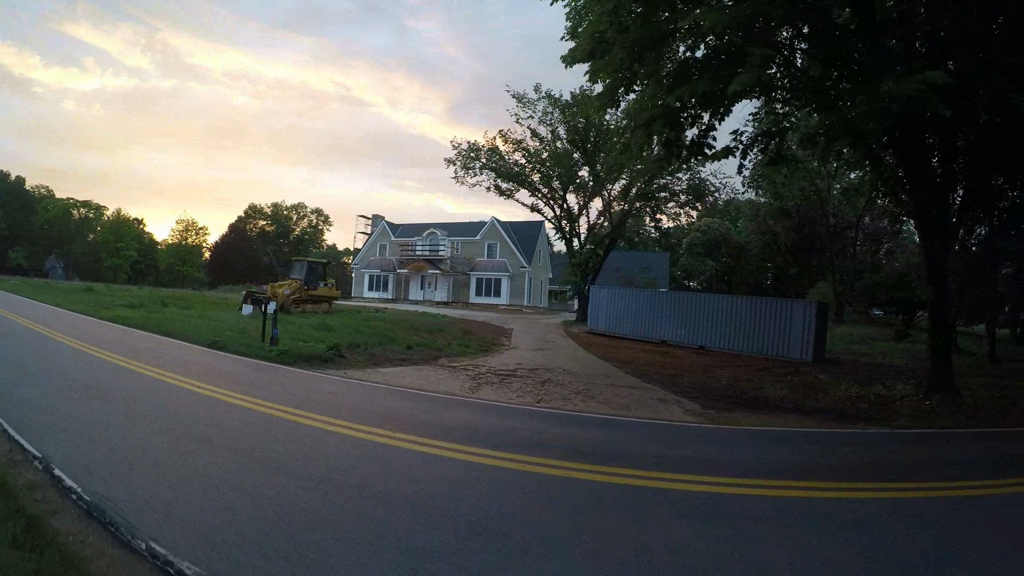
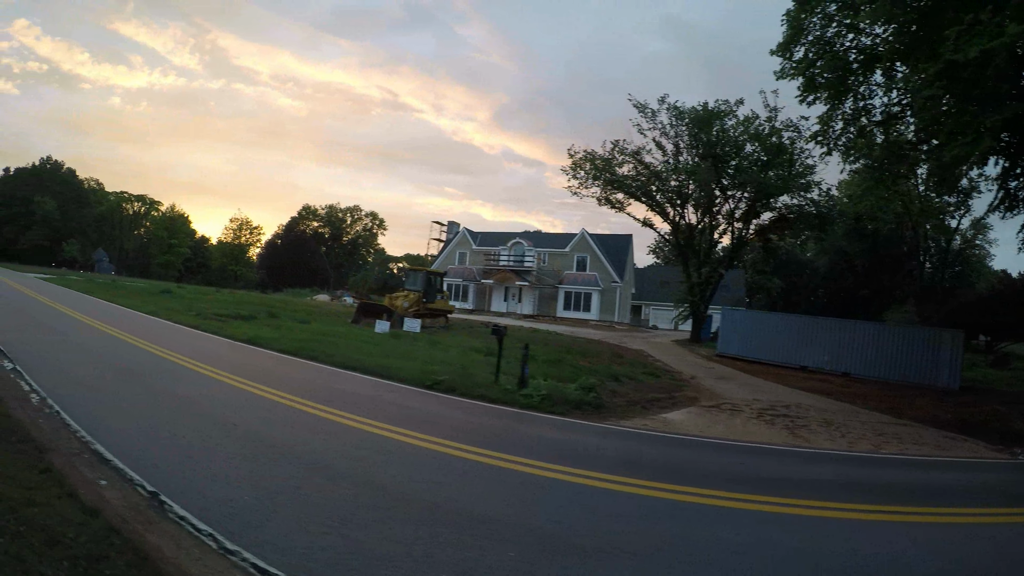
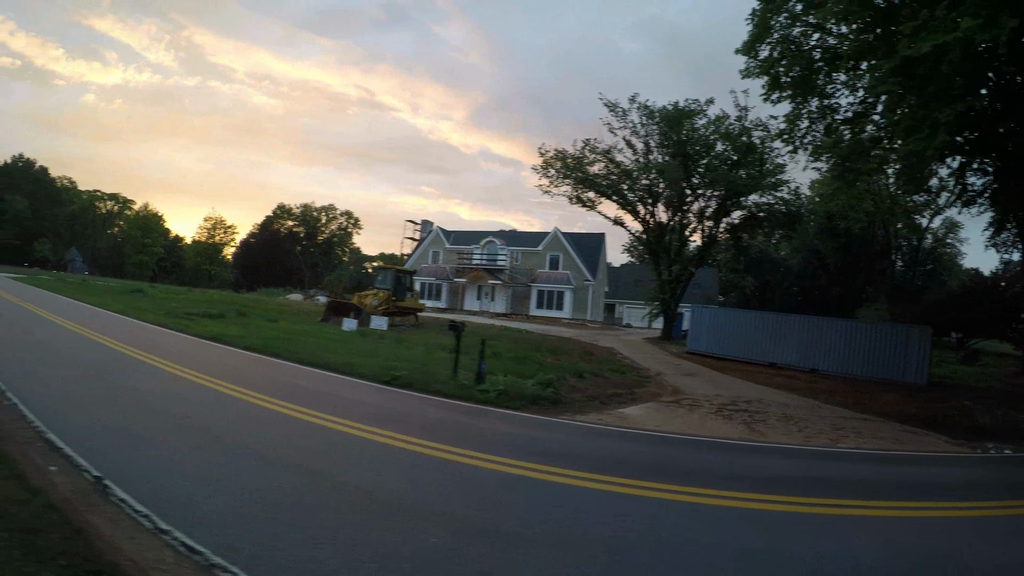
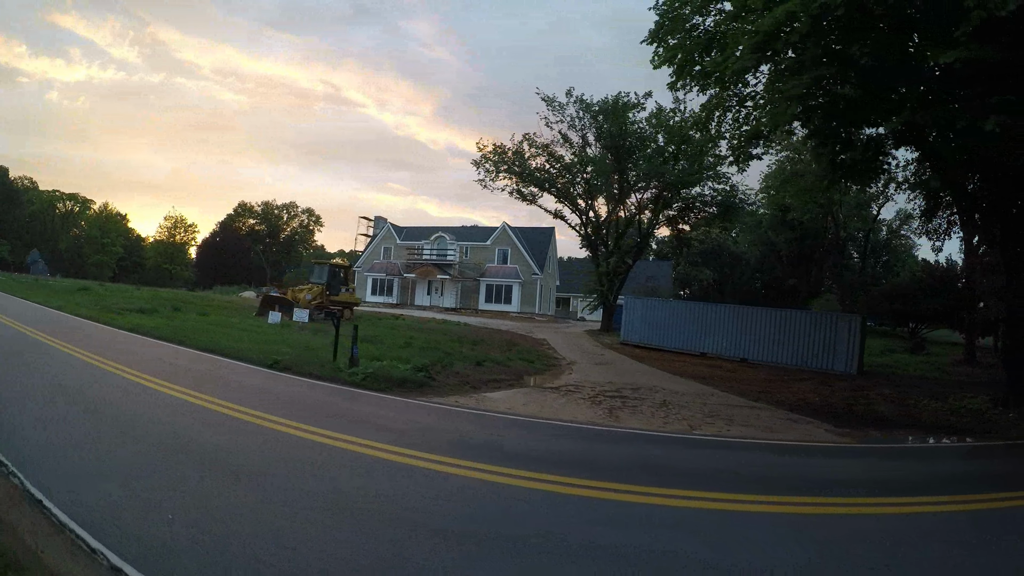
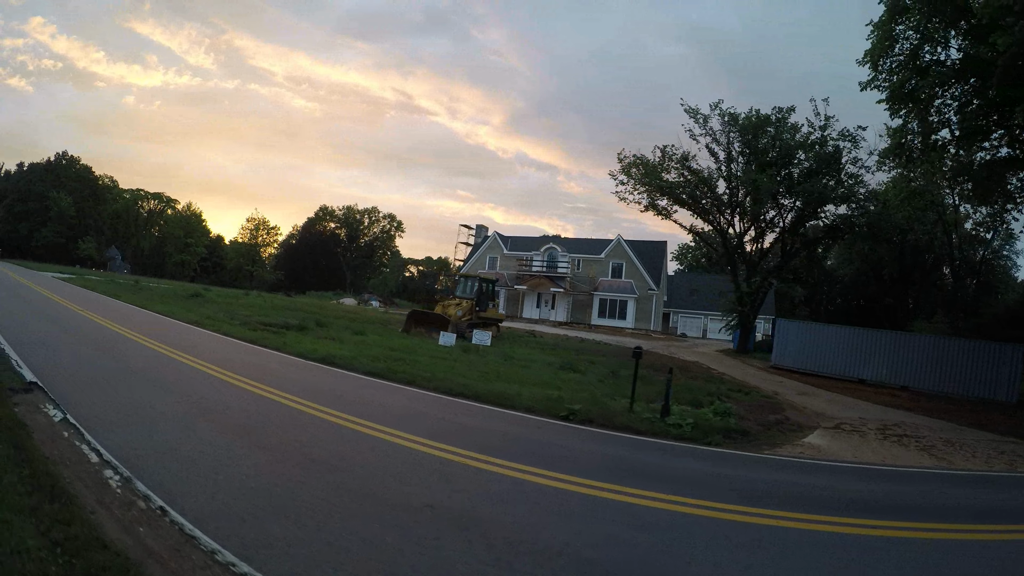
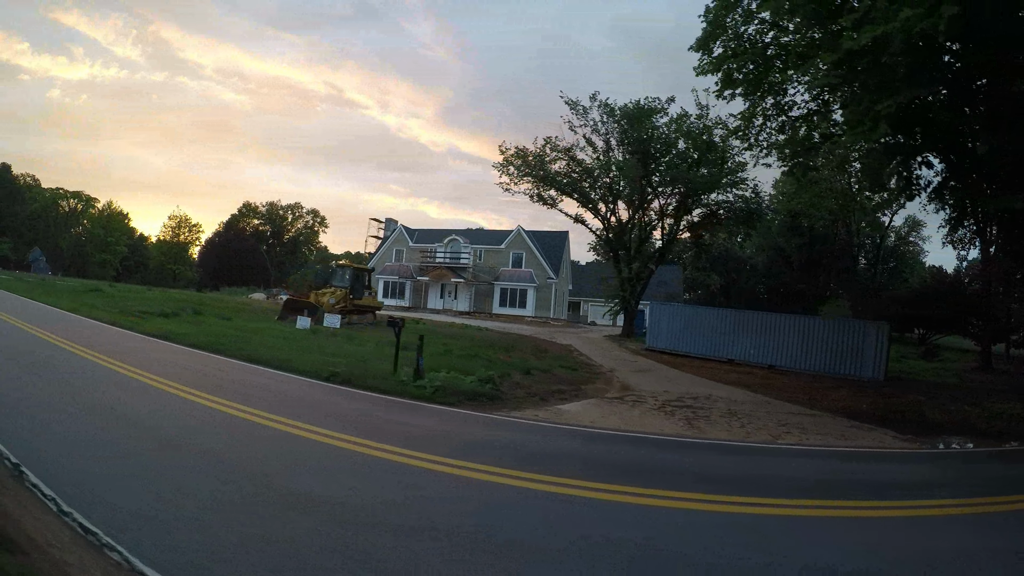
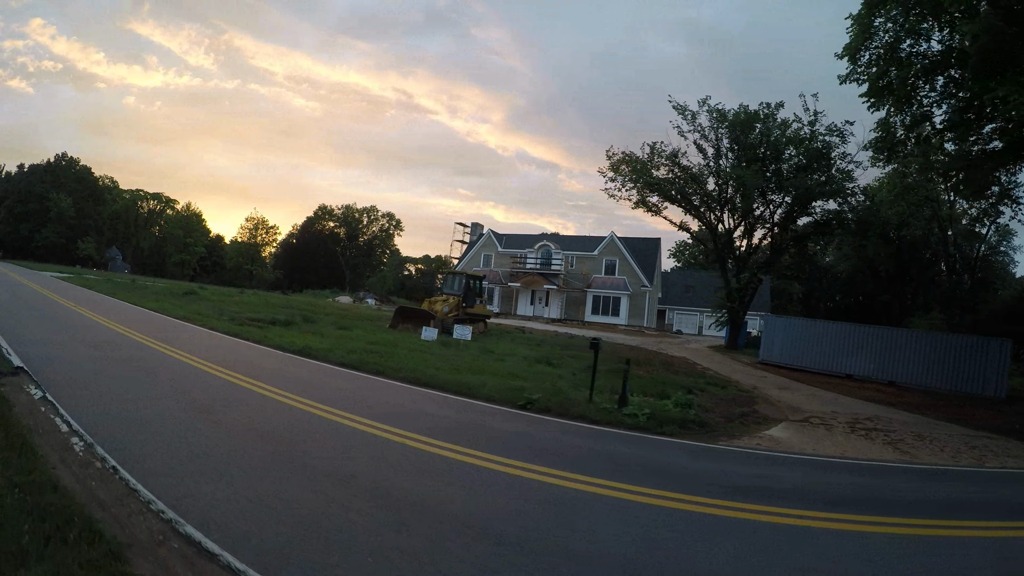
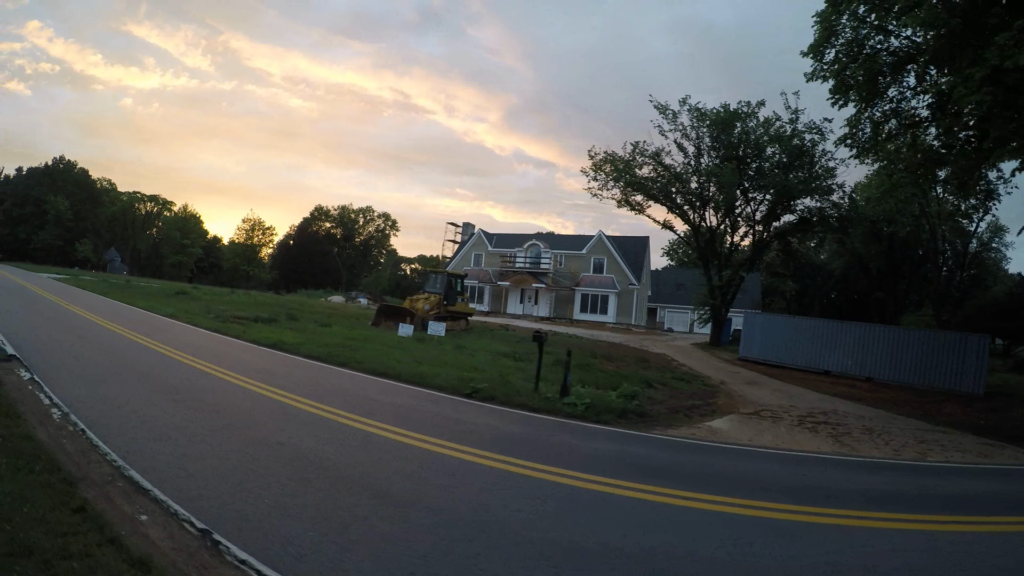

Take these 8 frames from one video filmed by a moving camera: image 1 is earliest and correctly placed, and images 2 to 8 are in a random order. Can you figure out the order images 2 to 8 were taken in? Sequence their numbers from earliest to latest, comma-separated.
4, 6, 3, 2, 8, 7, 5
